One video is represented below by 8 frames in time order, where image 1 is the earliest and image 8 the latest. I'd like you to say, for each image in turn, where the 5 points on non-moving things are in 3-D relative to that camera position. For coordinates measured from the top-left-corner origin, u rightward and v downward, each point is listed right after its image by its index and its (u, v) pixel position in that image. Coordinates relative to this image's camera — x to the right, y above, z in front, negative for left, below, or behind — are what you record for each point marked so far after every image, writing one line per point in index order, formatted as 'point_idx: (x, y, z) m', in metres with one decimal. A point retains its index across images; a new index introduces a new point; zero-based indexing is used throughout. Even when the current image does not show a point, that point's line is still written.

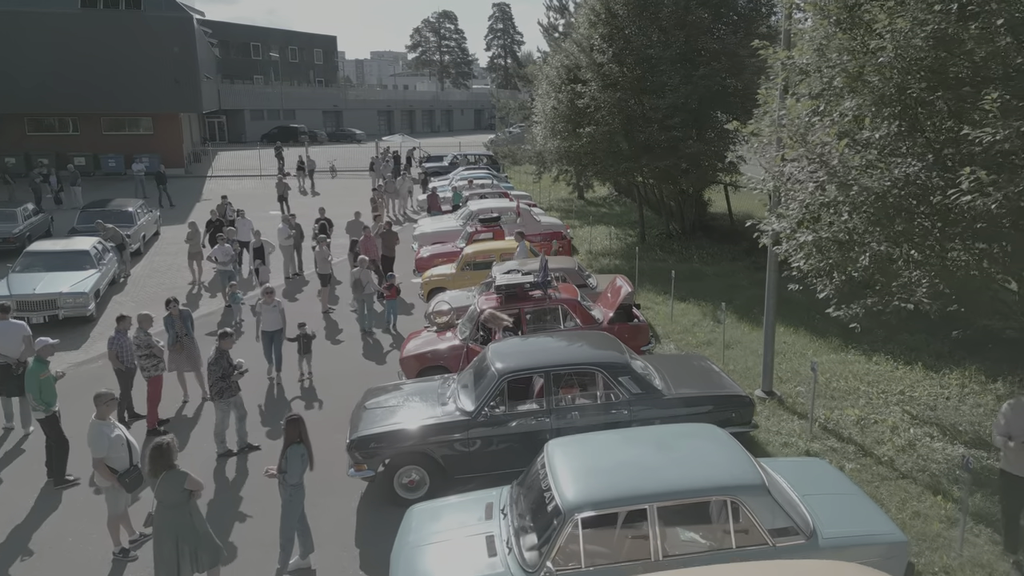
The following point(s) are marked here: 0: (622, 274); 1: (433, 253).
0: (+2.7, +0.3, +17.2) m
1: (-2.0, +0.9, +18.2) m
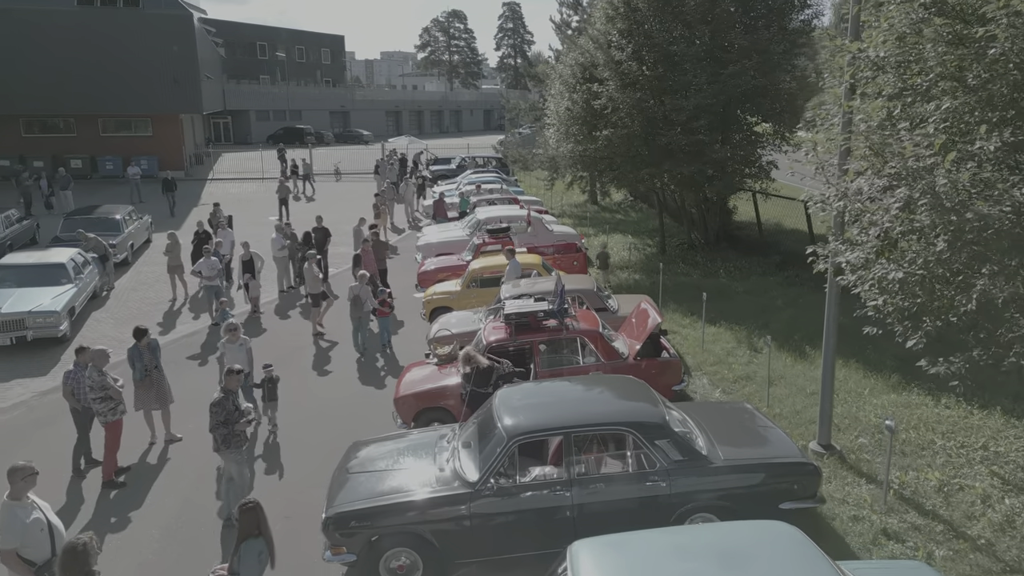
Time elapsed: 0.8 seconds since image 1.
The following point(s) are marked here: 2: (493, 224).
0: (+2.9, -0.1, +15.8) m
1: (-1.7, +0.5, +16.8) m
2: (-0.5, +1.8, +19.3) m
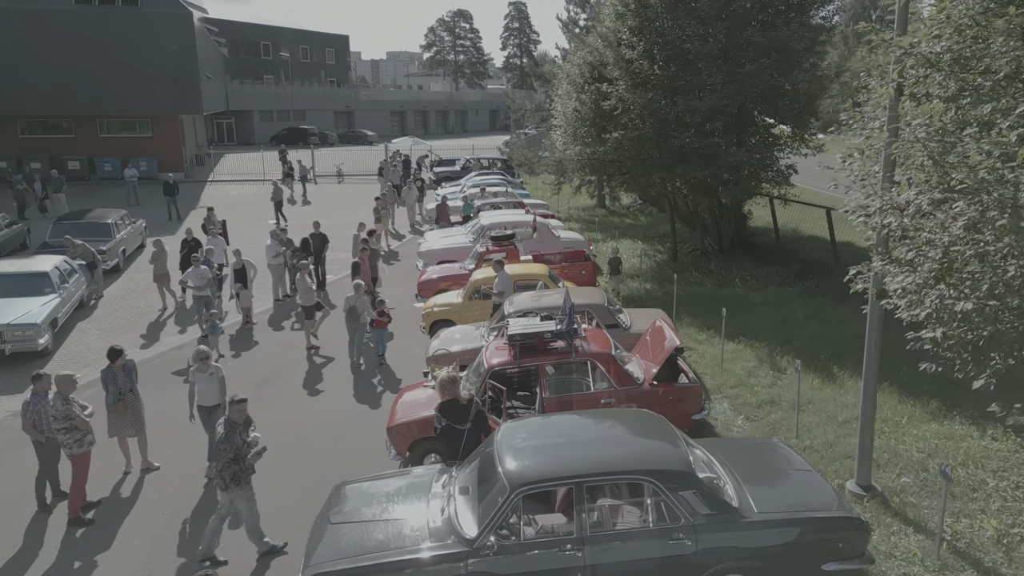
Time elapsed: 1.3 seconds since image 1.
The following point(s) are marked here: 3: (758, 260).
0: (+3.1, -0.3, +14.9) m
1: (-1.6, +0.3, +16.0) m
2: (-0.4, +1.5, +18.5) m
3: (+6.2, +0.7, +17.9) m
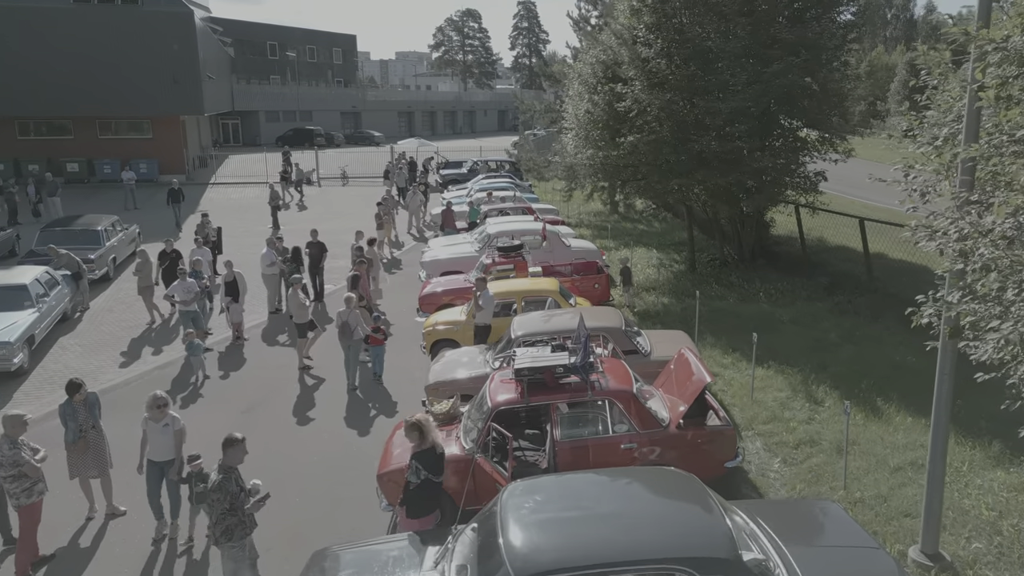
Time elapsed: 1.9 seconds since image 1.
0: (+3.2, -0.6, +13.9) m
1: (-1.5, 0.0, +15.0) m
2: (-0.2, +1.2, +17.5) m
3: (+6.4, +0.4, +16.8) m
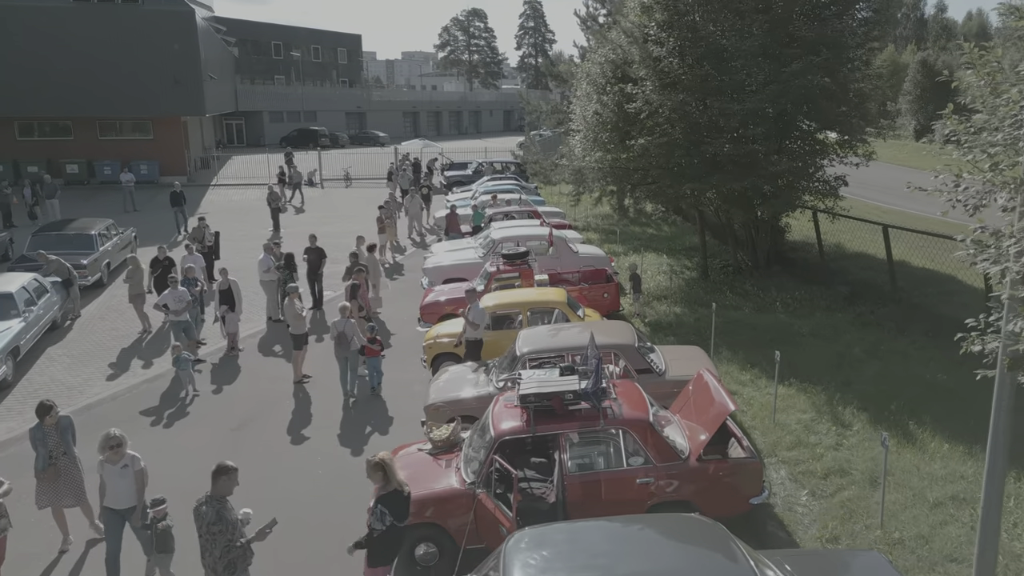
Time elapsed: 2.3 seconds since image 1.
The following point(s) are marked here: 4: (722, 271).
0: (+3.3, -0.8, +13.2) m
1: (-1.3, -0.2, +14.4) m
2: (0.0, +1.0, +16.8) m
3: (+6.6, +0.2, +16.1) m
4: (+5.2, +0.4, +17.6) m
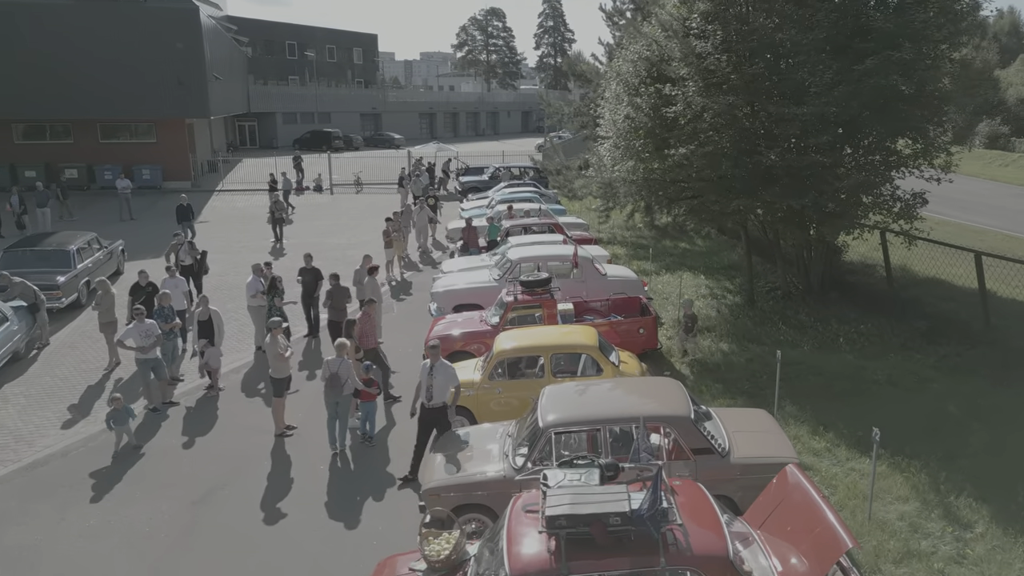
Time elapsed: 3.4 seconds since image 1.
0: (+3.6, -1.4, +11.2) m
1: (-1.0, -0.8, +12.5) m
2: (+0.4, +0.5, +14.9) m
3: (+7.0, -0.4, +14.0) m
4: (+5.7, -0.2, +15.5) m
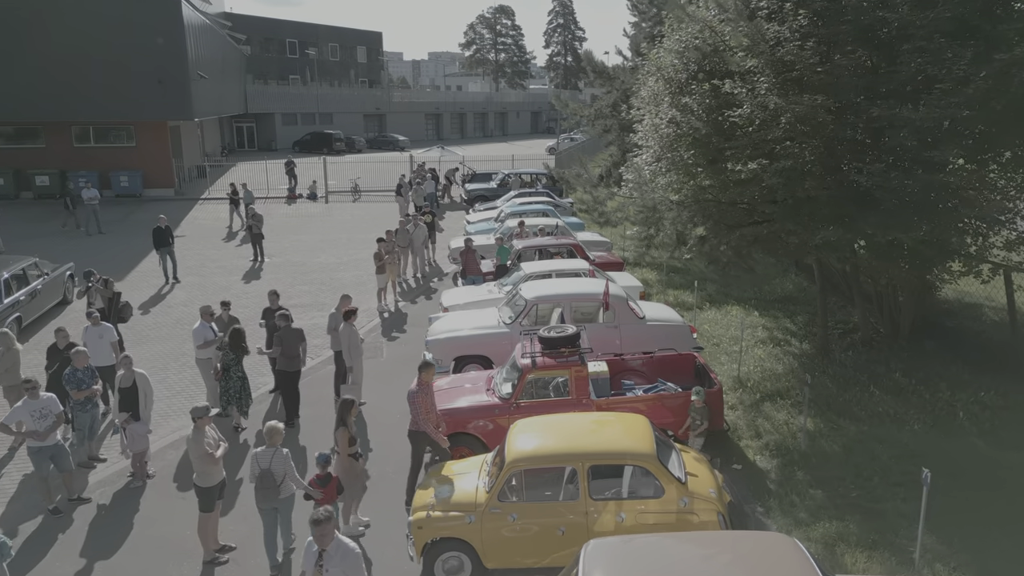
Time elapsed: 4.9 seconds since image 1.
0: (+3.8, -2.2, +8.1) m
1: (-0.8, -1.6, +9.5) m
2: (+0.6, -0.3, +11.9) m
3: (+7.2, -1.2, +10.9) m
4: (+5.9, -1.0, +12.4) m
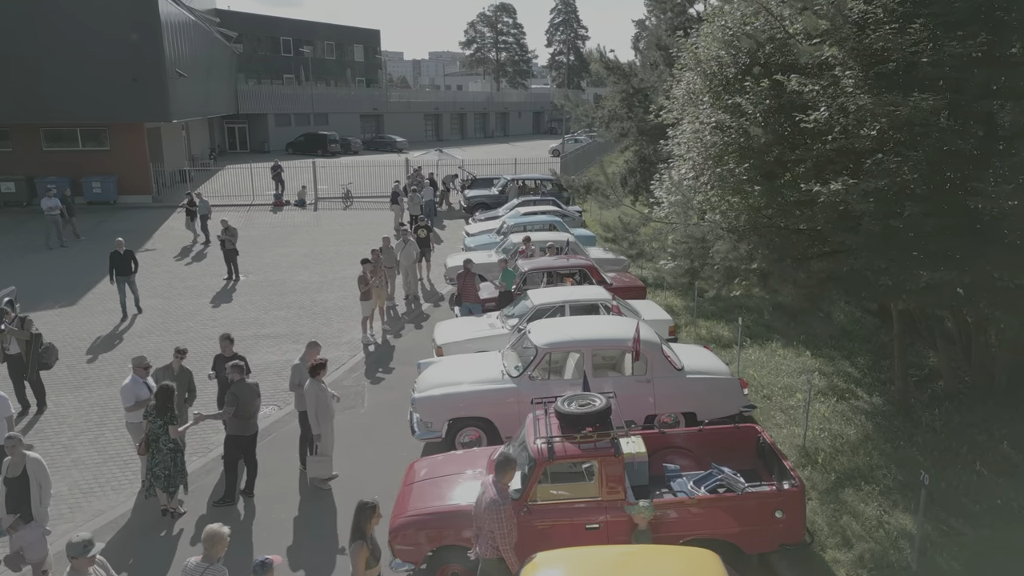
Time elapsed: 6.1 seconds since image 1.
0: (+3.9, -2.8, +5.8) m
1: (-0.7, -2.2, +7.2) m
2: (+0.7, -1.0, +9.6) m
3: (+7.3, -1.9, +8.6) m
4: (+6.0, -1.6, +10.1) m
